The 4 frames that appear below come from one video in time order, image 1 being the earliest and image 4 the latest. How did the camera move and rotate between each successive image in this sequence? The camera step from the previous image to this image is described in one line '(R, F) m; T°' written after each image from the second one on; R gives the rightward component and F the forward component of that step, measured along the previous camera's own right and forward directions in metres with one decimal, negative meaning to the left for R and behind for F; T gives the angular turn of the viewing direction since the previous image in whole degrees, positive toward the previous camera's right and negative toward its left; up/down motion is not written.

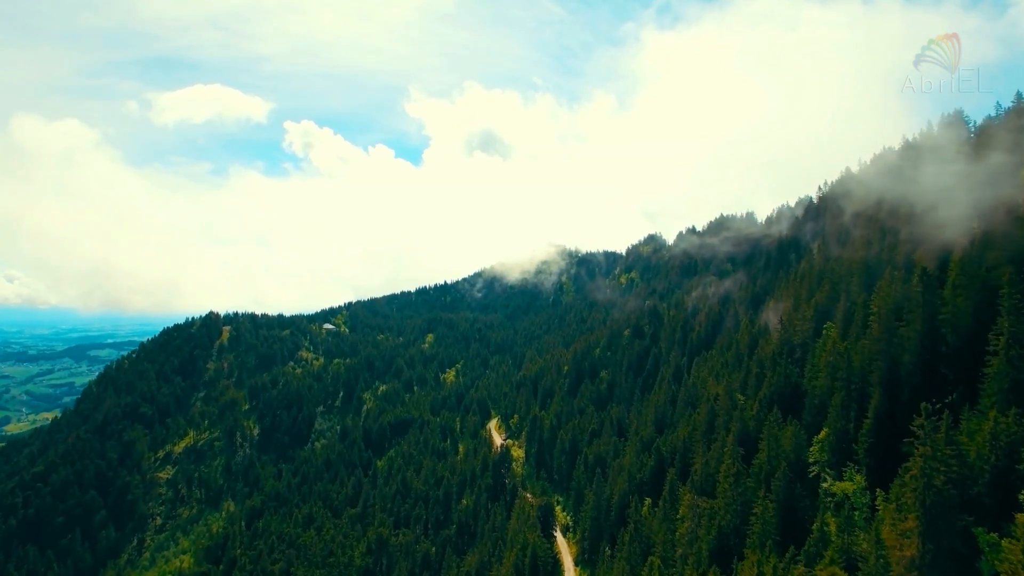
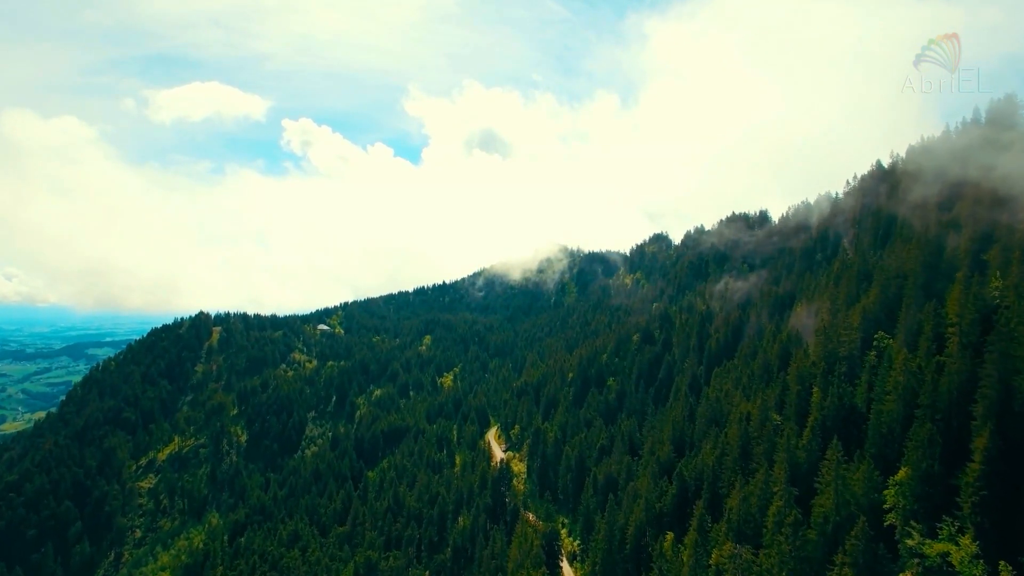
(-0.5, +12.4) m; 0°
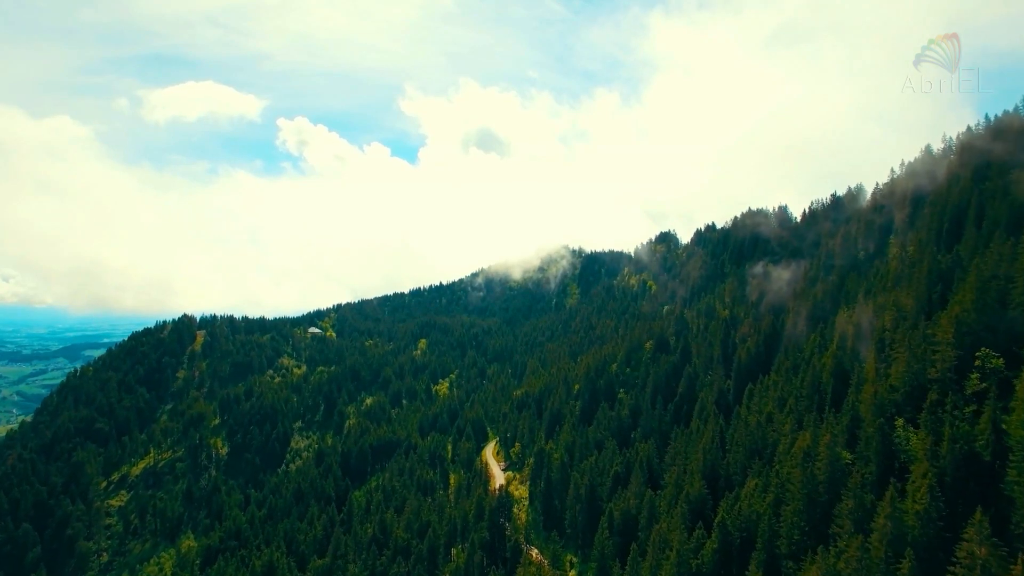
(-0.3, +17.5) m; 0°
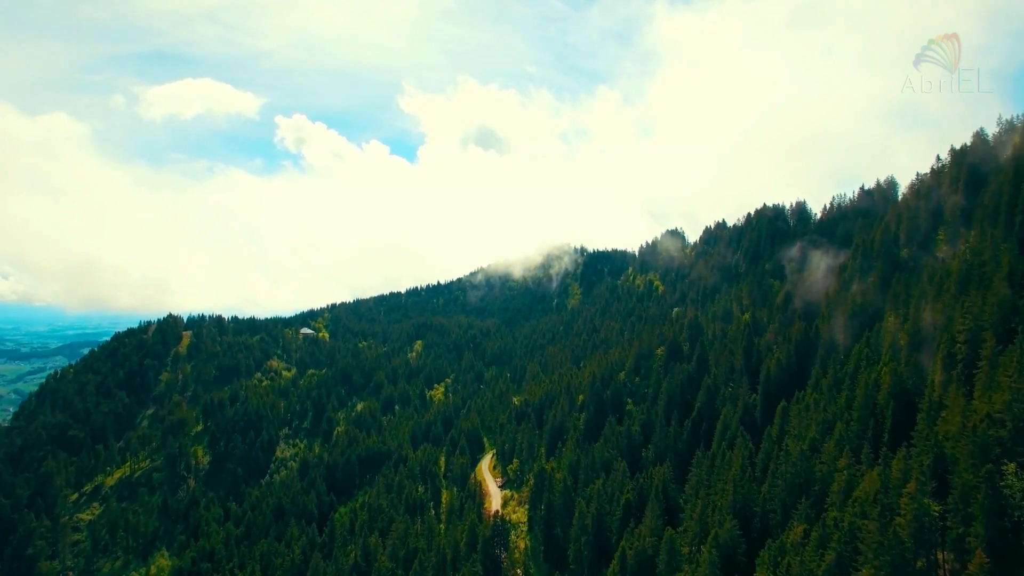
(+0.5, +14.5) m; 0°
